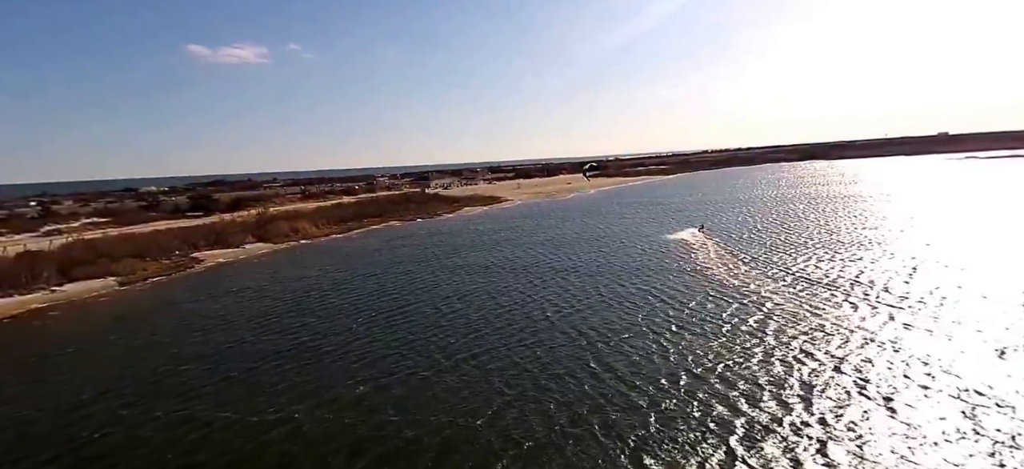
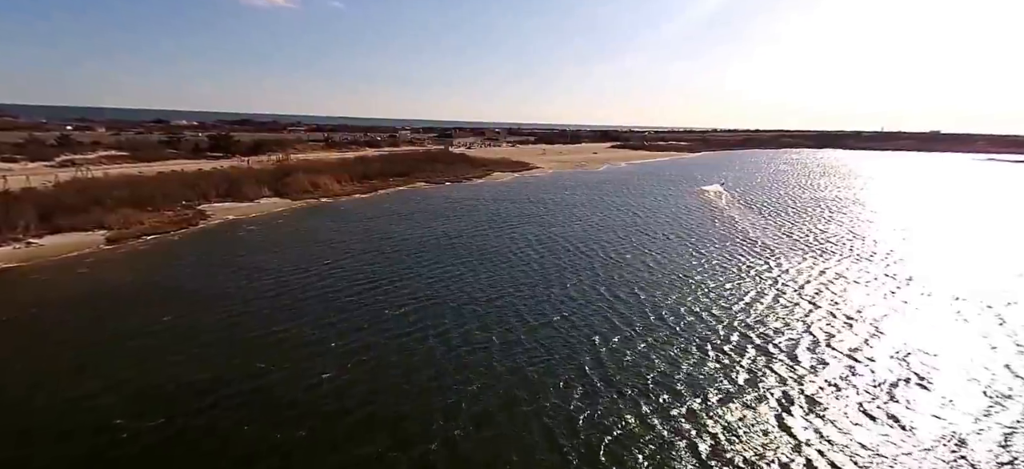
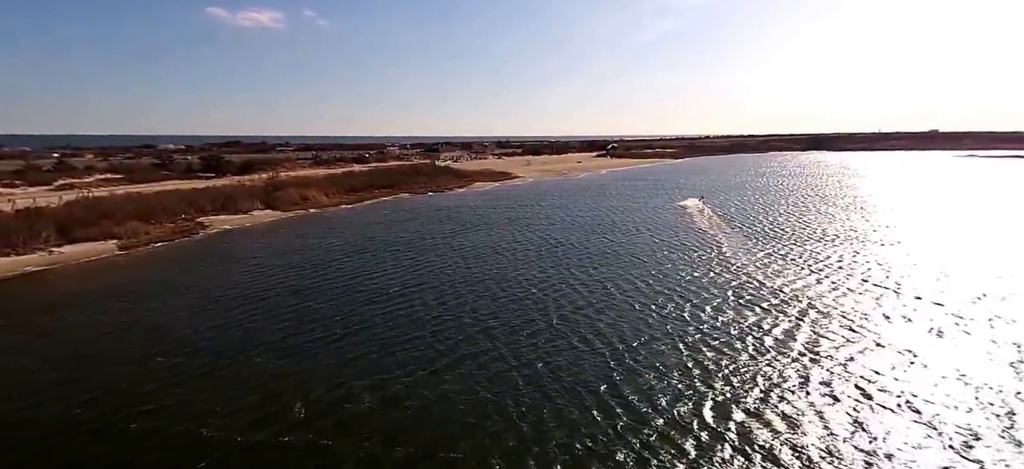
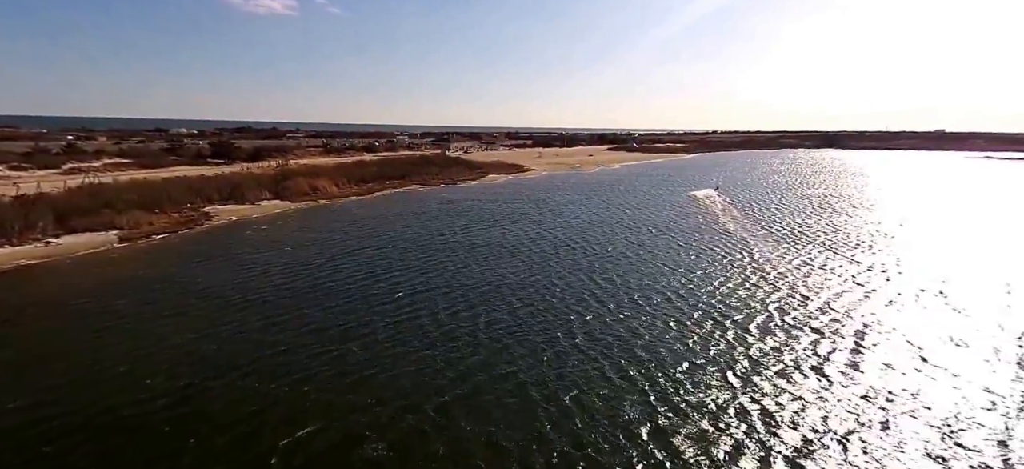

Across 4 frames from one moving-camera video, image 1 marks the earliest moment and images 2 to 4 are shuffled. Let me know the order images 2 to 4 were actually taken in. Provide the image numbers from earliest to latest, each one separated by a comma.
3, 4, 2
